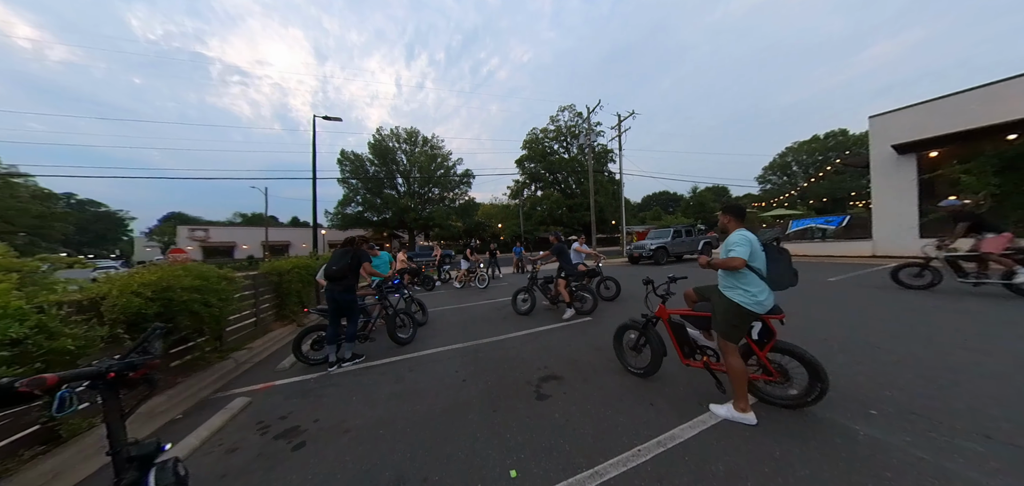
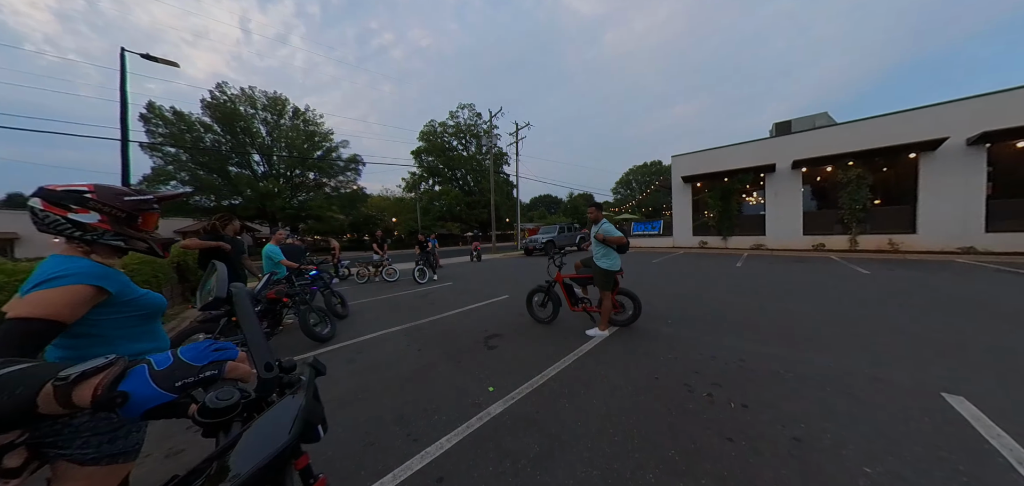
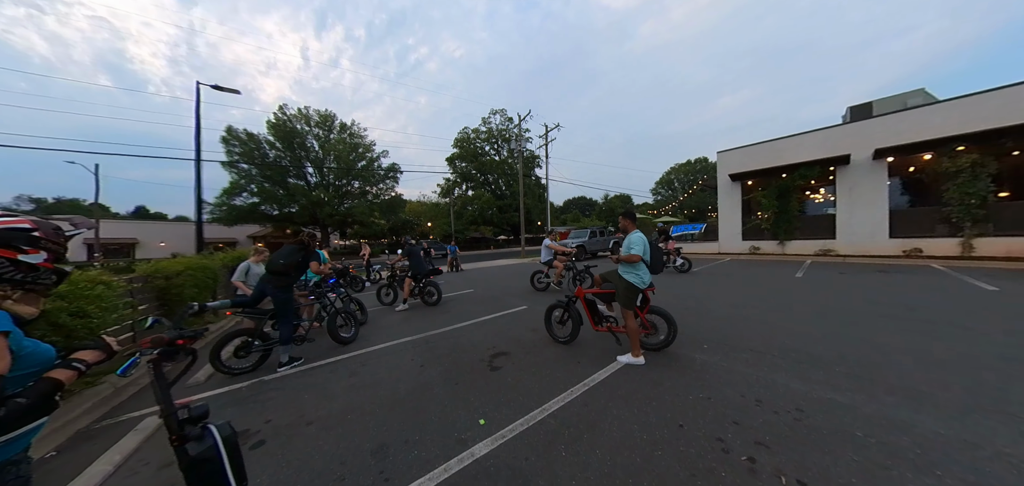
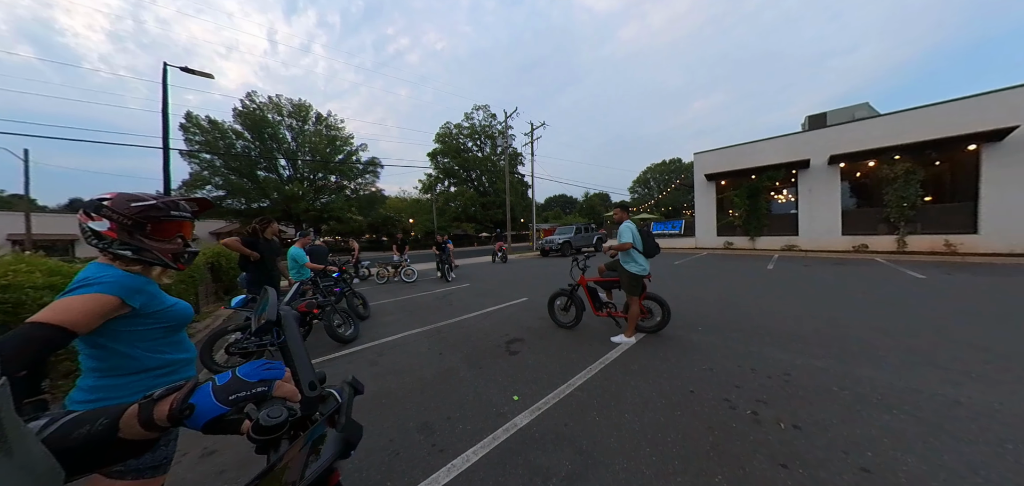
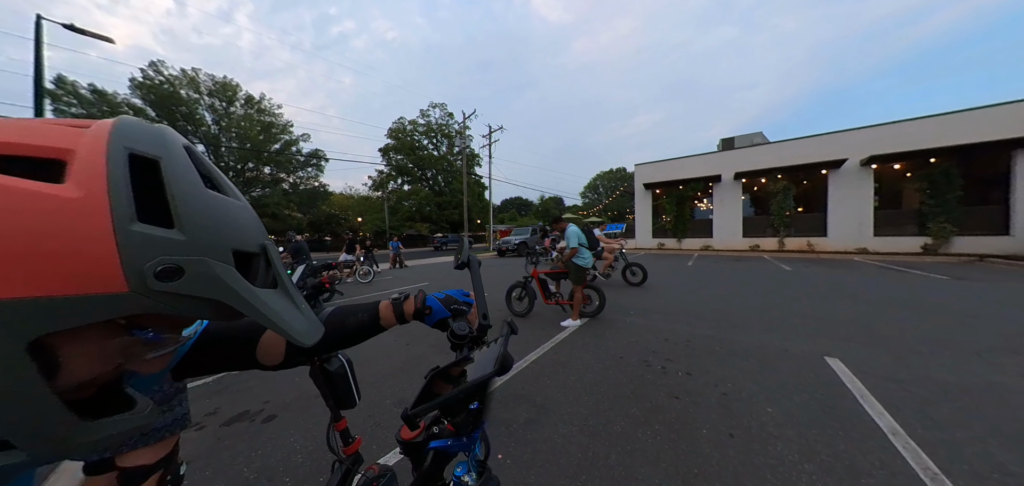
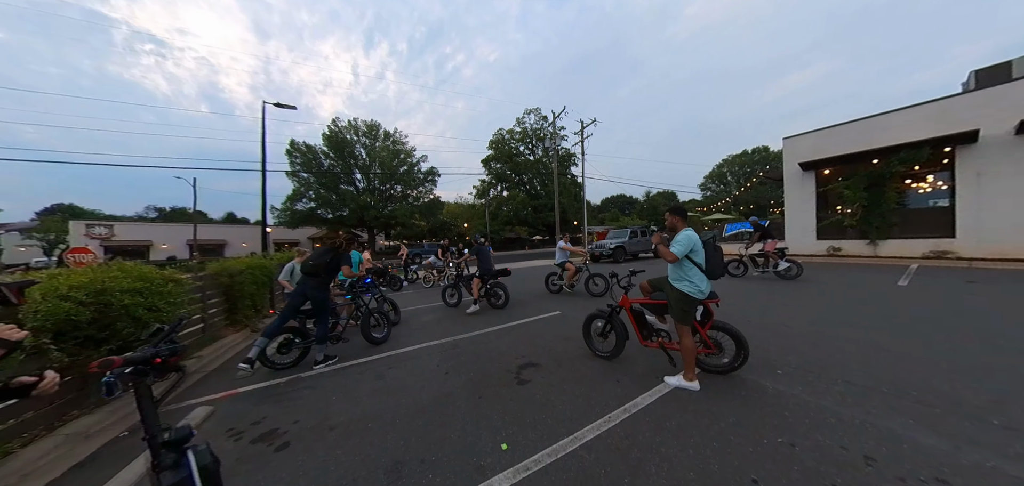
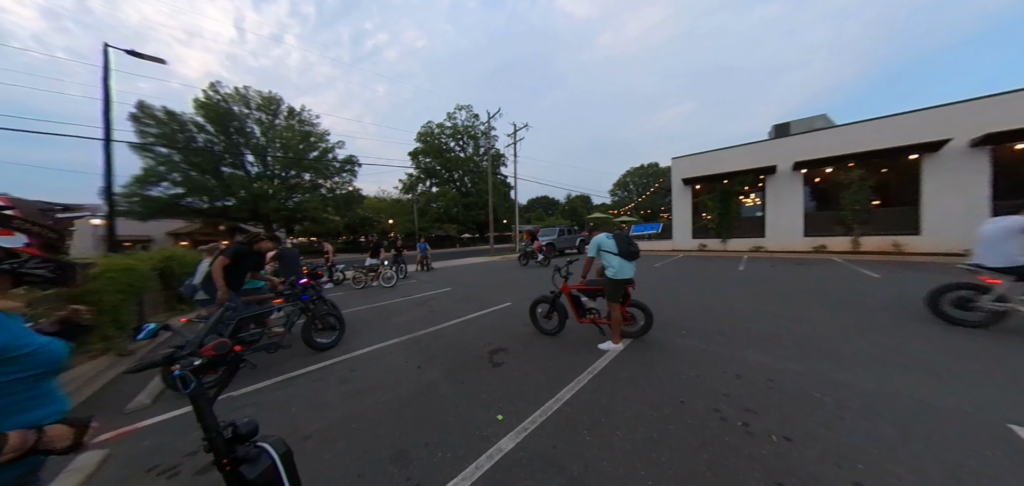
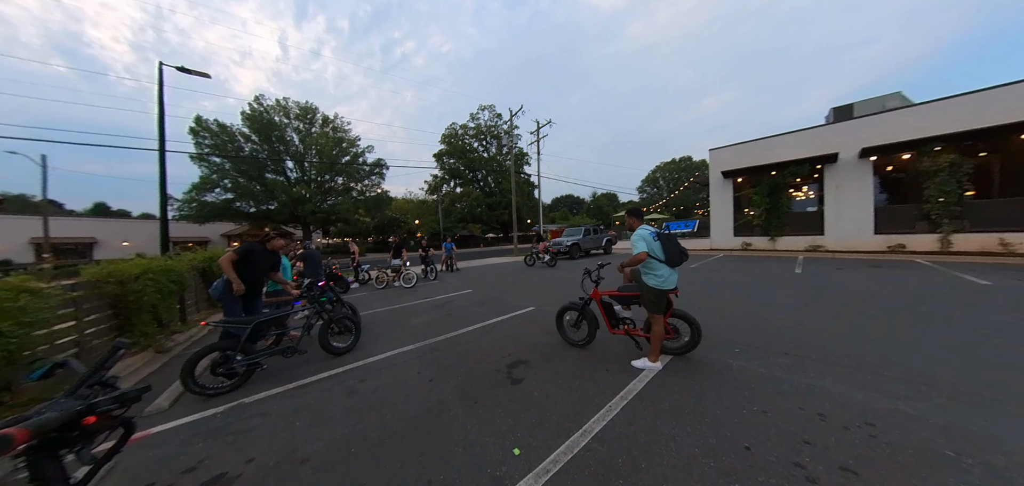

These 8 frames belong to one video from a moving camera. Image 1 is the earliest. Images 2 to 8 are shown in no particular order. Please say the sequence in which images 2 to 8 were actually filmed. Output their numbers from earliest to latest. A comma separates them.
6, 3, 5, 7, 8, 4, 2
